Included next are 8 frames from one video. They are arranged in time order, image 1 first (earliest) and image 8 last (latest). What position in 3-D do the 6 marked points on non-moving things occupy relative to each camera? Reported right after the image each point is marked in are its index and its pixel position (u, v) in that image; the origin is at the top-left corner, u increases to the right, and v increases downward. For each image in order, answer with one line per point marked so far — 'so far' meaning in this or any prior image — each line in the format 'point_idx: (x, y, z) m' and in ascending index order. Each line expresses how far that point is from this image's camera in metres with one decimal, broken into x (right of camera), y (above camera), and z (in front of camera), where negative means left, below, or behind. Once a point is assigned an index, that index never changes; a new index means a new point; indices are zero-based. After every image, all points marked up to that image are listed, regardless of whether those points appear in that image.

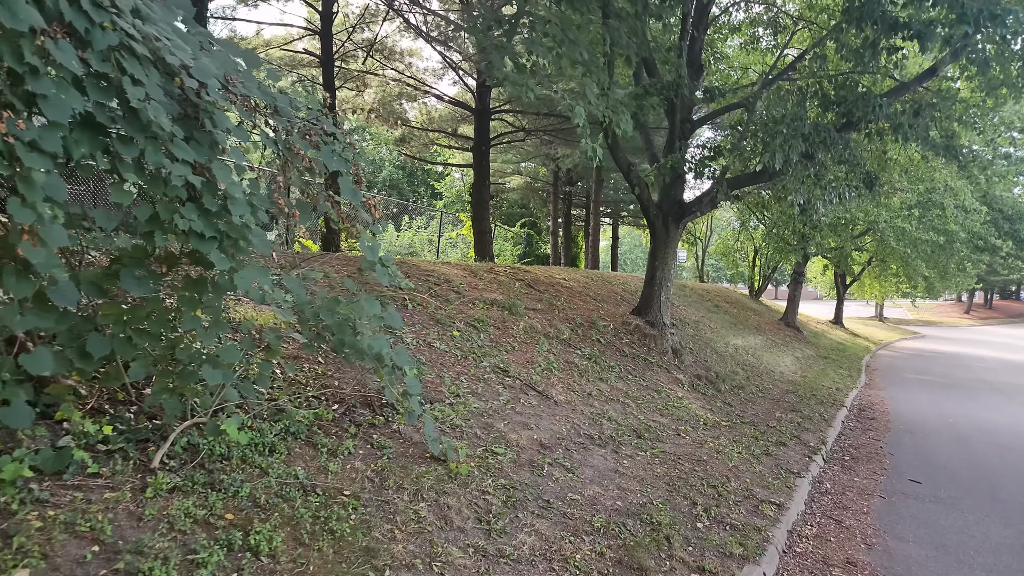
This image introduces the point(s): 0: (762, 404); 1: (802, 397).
0: (+2.7, -1.3, +8.6) m
1: (+3.8, -1.4, +10.2) m
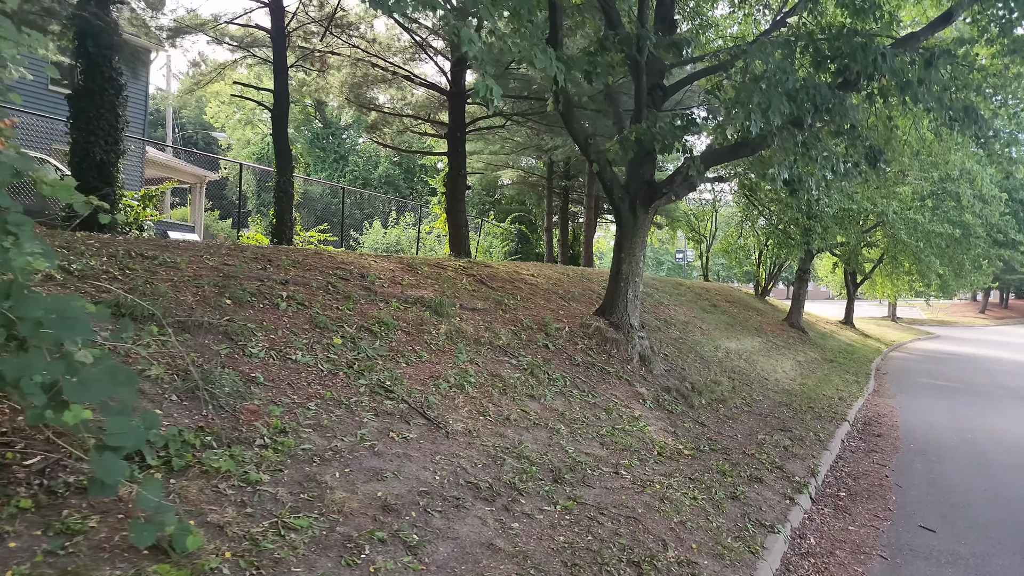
0: (+2.1, -1.2, +7.2) m
1: (+3.2, -1.4, +8.8) m
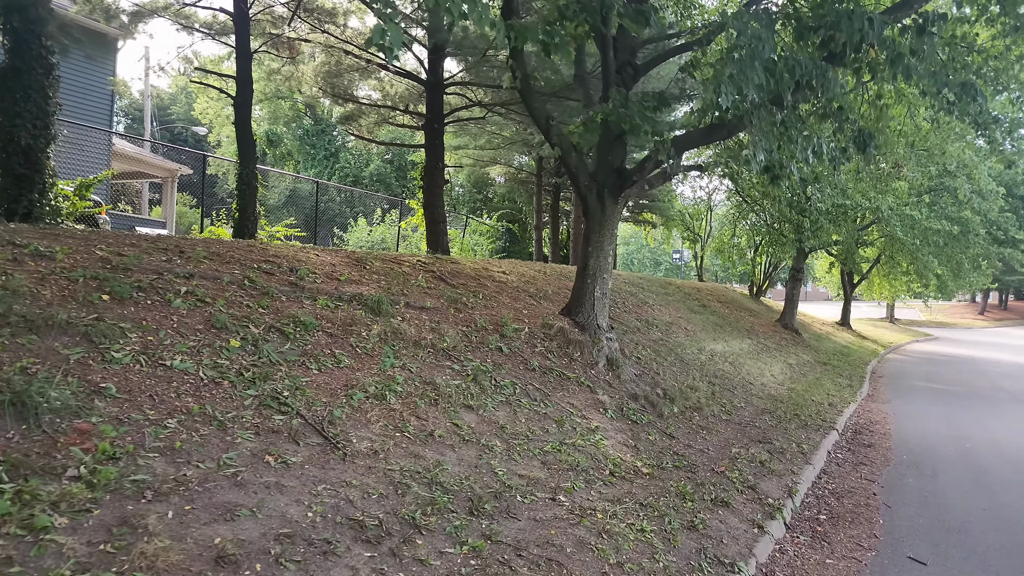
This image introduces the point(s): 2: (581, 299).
0: (+1.7, -1.2, +6.6) m
1: (+2.8, -1.4, +8.2) m
2: (+0.6, -0.1, +7.3) m
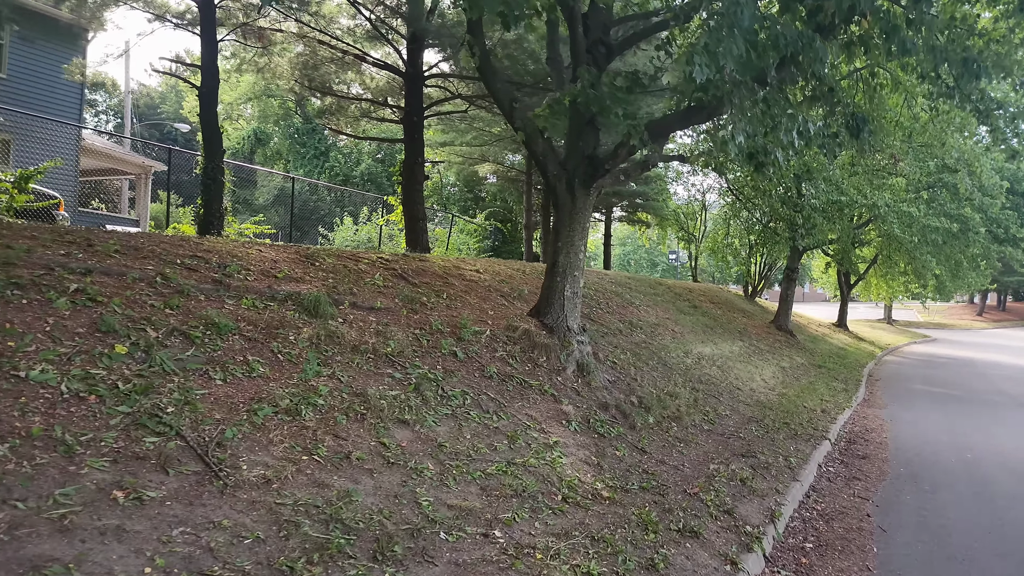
0: (+1.4, -1.2, +6.0) m
1: (+2.5, -1.3, +7.6) m
2: (+0.3, -0.1, +6.7) m
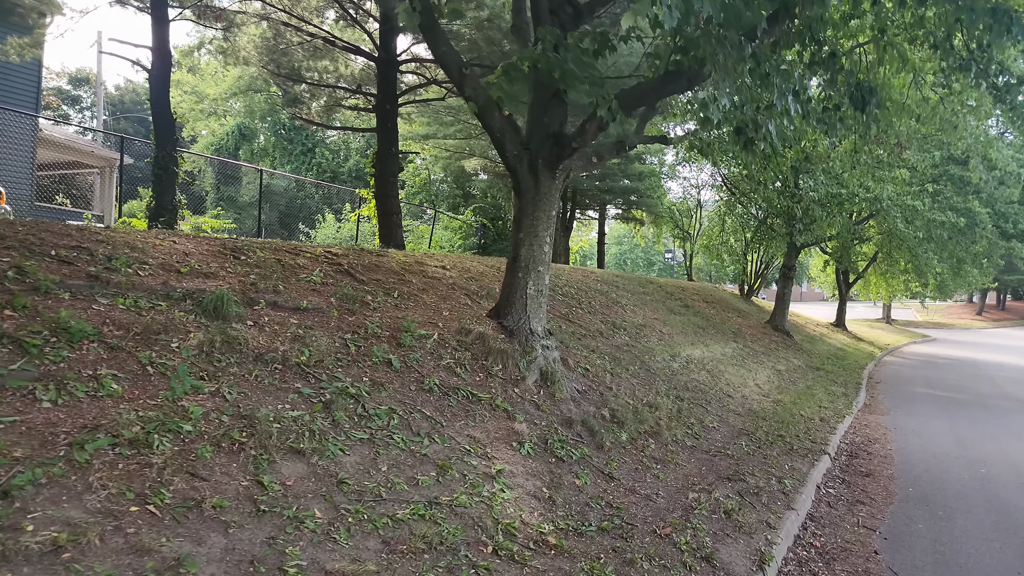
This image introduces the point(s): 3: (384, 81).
0: (+1.1, -1.2, +5.1) m
1: (+2.1, -1.3, +6.8) m
2: (0.0, -0.1, +5.9) m
3: (-2.2, +3.5, +13.5) m
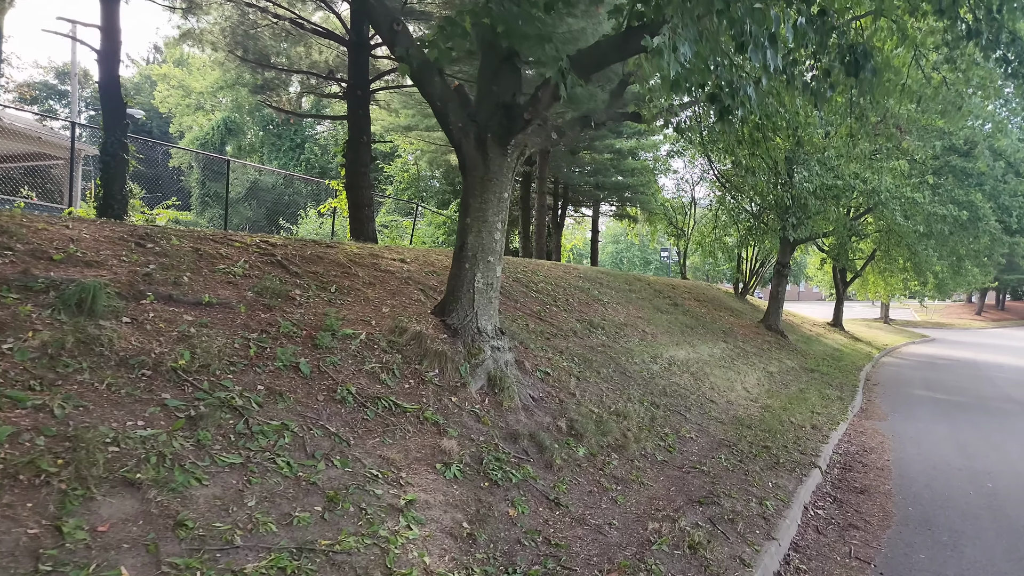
0: (+0.7, -1.2, +4.4) m
1: (+1.8, -1.3, +6.1) m
2: (-0.4, 0.0, +5.2) m
3: (-2.5, +3.6, +12.7) m
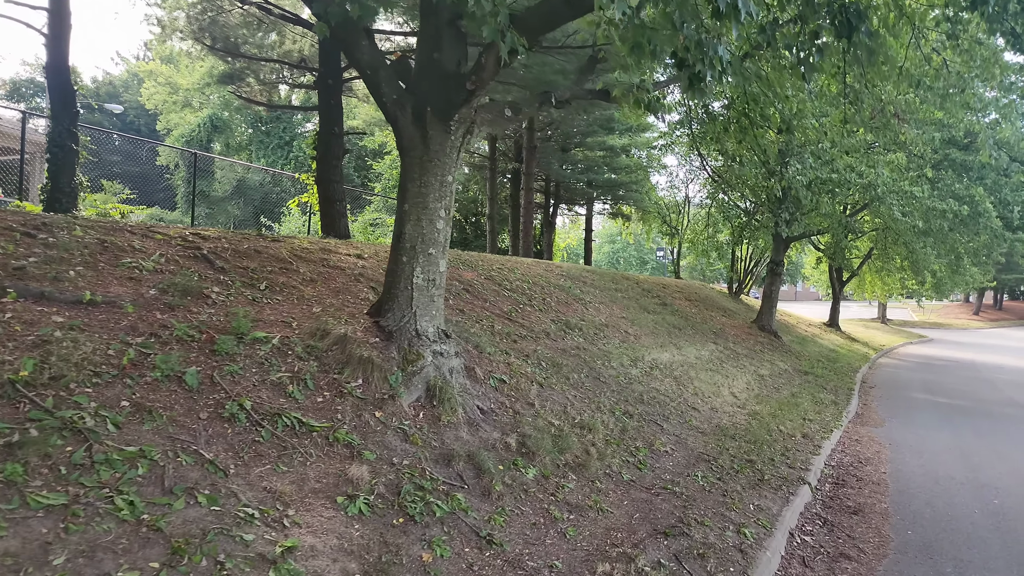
0: (+0.4, -1.1, +3.8) m
1: (+1.5, -1.3, +5.4) m
2: (-0.7, 0.0, +4.5) m
3: (-2.9, +3.6, +12.1) m
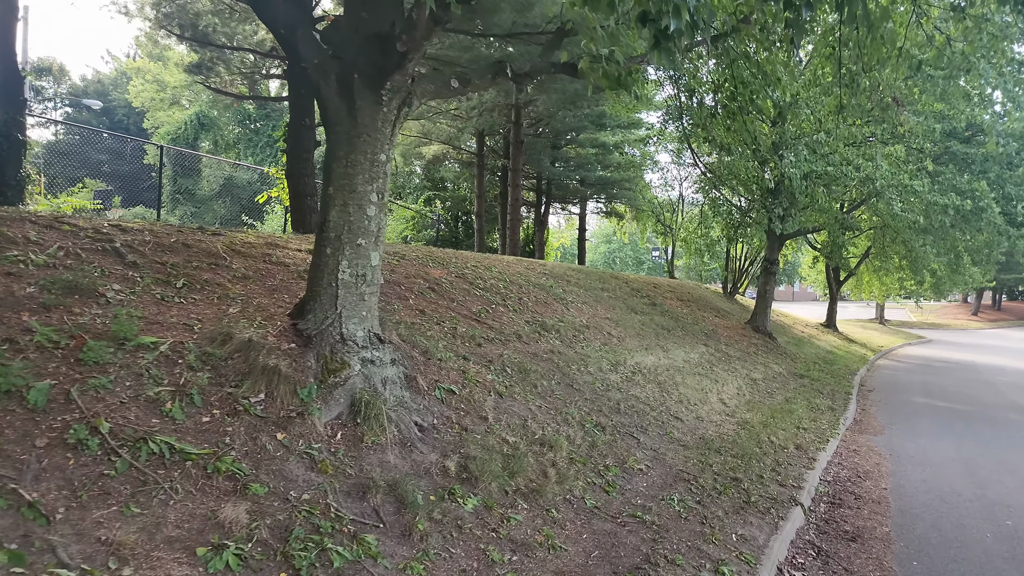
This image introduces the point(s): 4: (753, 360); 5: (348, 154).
0: (+0.1, -1.1, +3.2) m
1: (+1.2, -1.3, +4.8) m
2: (-0.9, 0.0, +3.9) m
3: (-3.2, +3.6, +11.5) m
4: (+4.0, -1.2, +13.3) m
5: (-0.8, +0.6, +3.8) m
